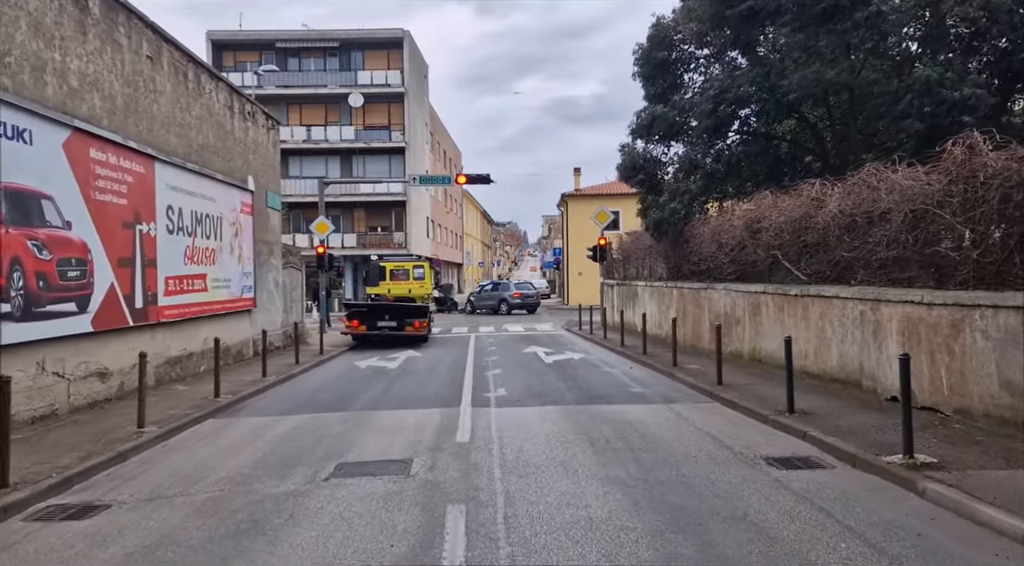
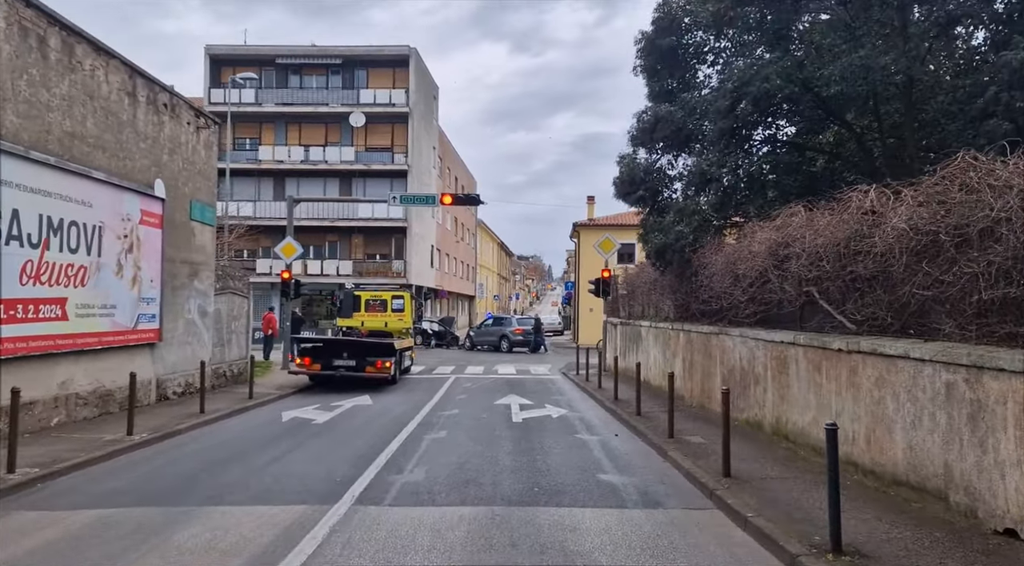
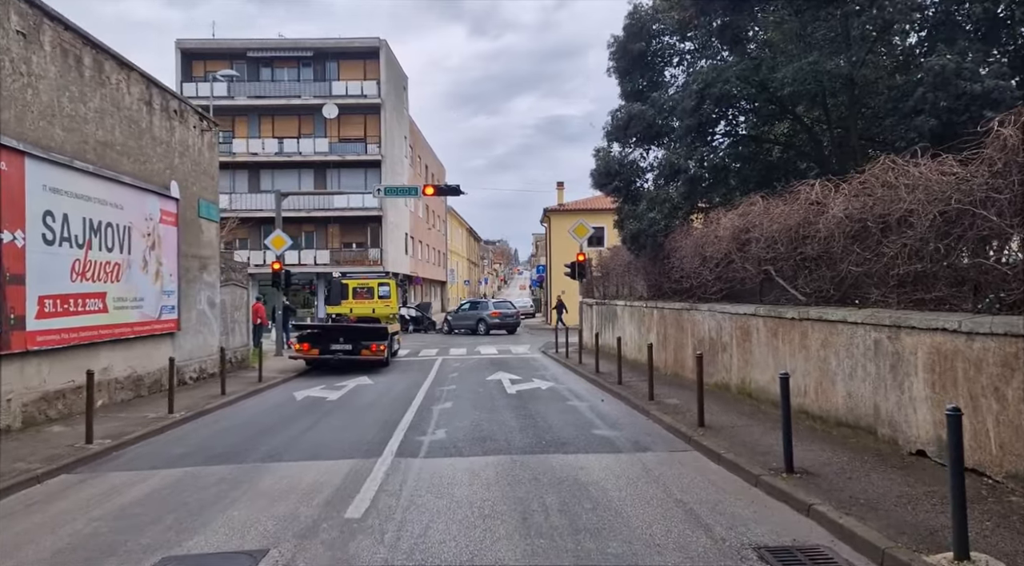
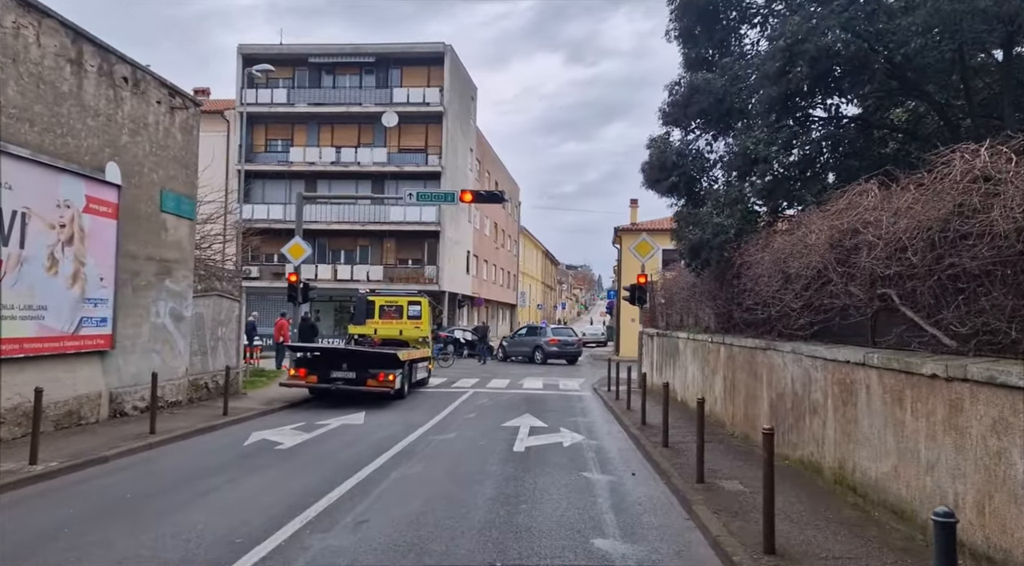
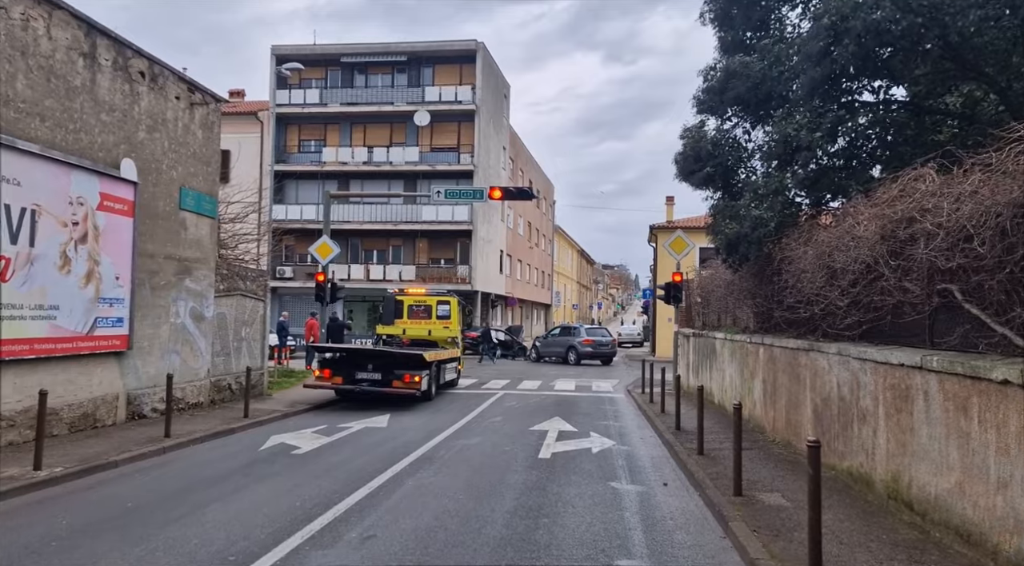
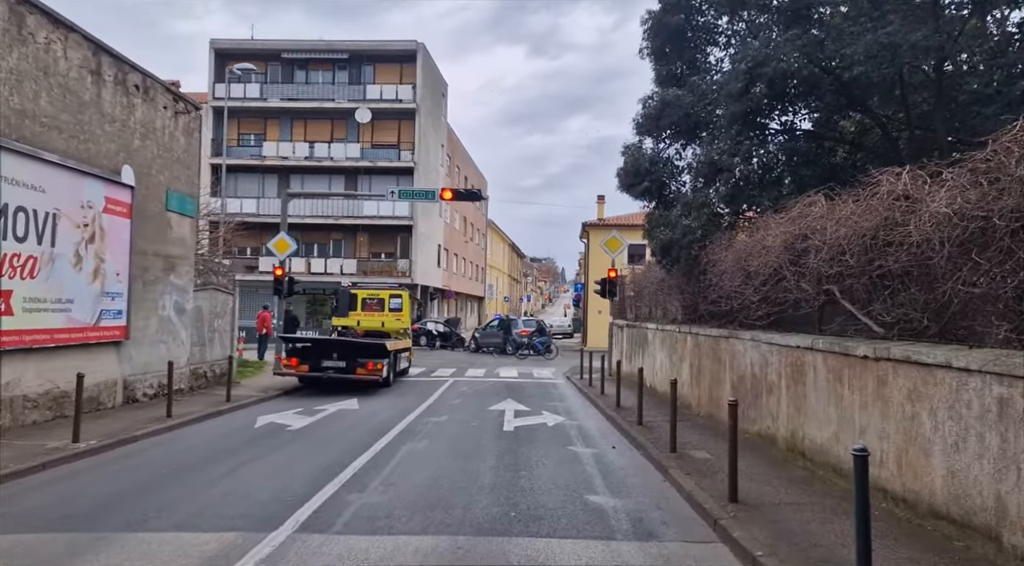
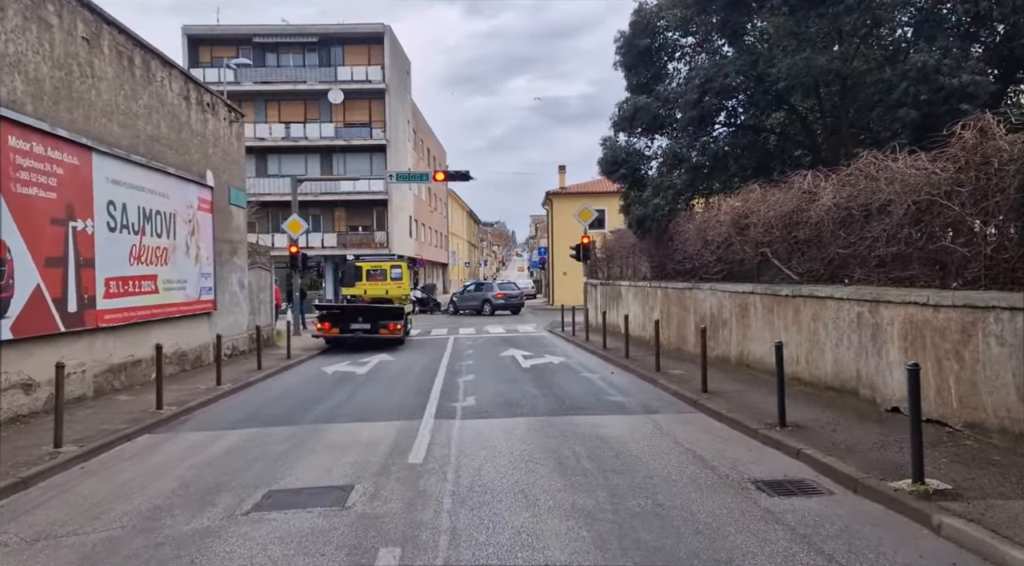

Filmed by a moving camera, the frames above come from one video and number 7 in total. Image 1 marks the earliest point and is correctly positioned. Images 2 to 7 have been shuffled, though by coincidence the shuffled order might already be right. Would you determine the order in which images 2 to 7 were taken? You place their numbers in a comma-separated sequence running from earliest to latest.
7, 3, 2, 6, 4, 5
